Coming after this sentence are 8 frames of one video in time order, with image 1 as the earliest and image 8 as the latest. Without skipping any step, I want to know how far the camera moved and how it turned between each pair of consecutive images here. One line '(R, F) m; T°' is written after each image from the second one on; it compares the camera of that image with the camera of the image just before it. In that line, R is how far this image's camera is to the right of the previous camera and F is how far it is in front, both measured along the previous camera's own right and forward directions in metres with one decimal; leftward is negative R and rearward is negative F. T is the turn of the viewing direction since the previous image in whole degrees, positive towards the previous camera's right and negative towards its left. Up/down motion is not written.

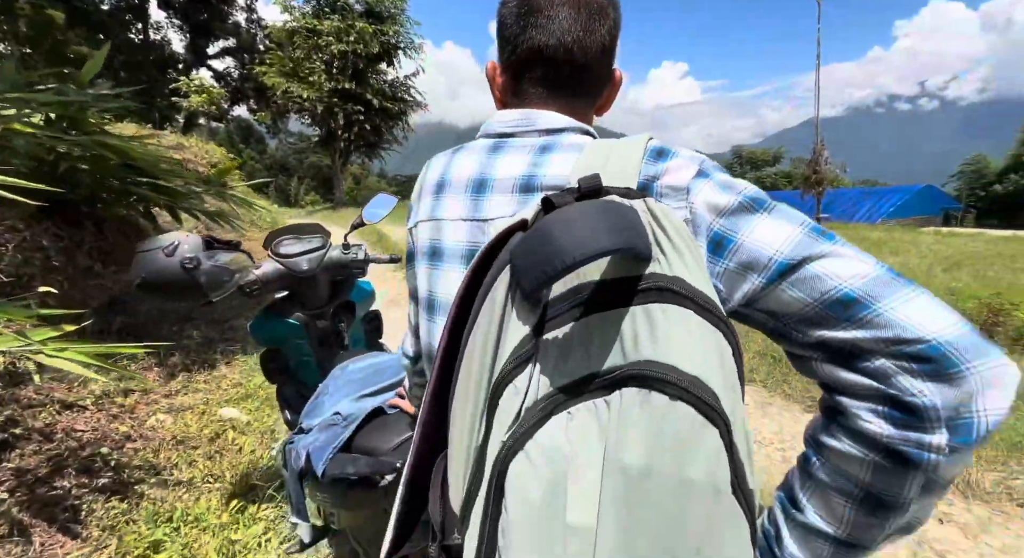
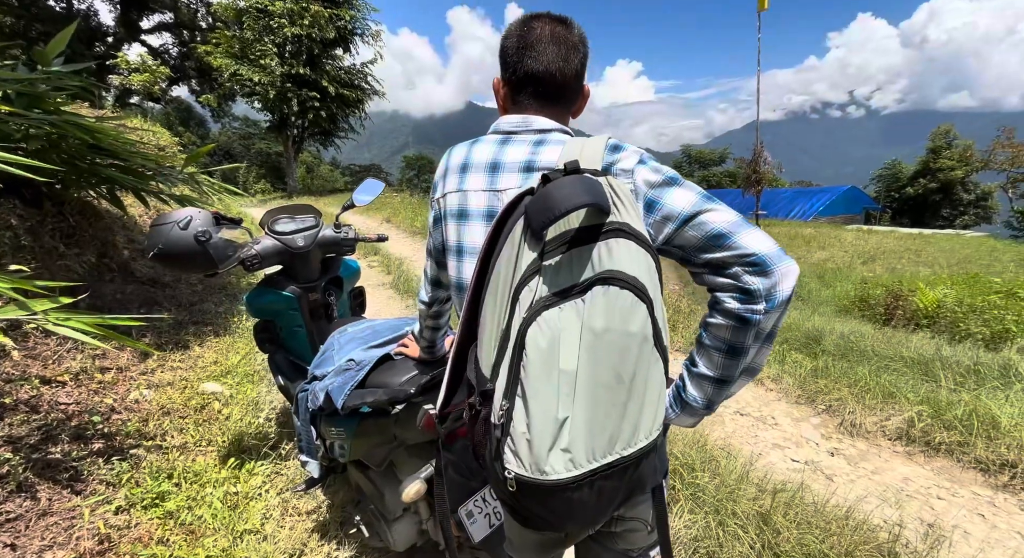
(-0.1, -0.3) m; +5°
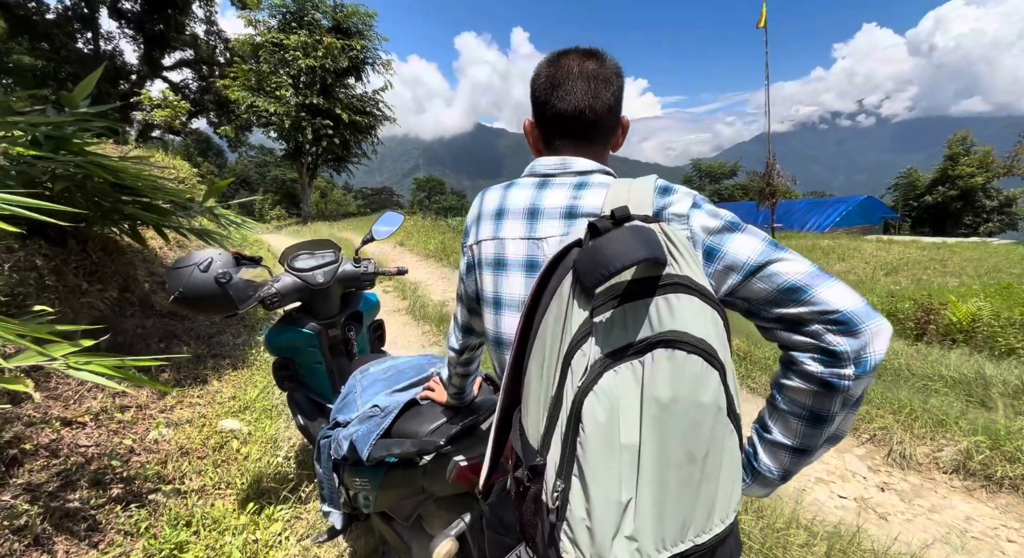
(0.0, +0.1) m; -1°
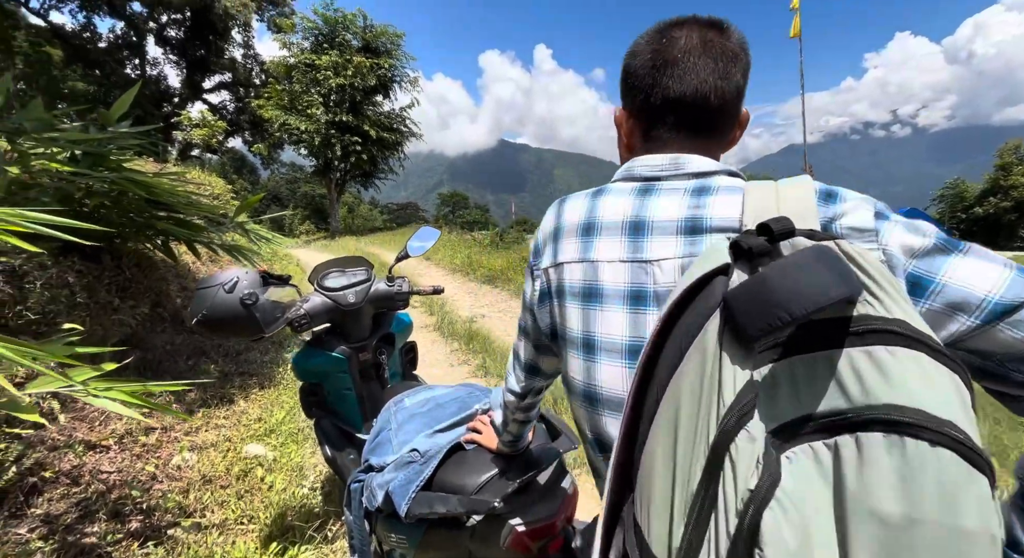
(-0.1, +0.2) m; -3°
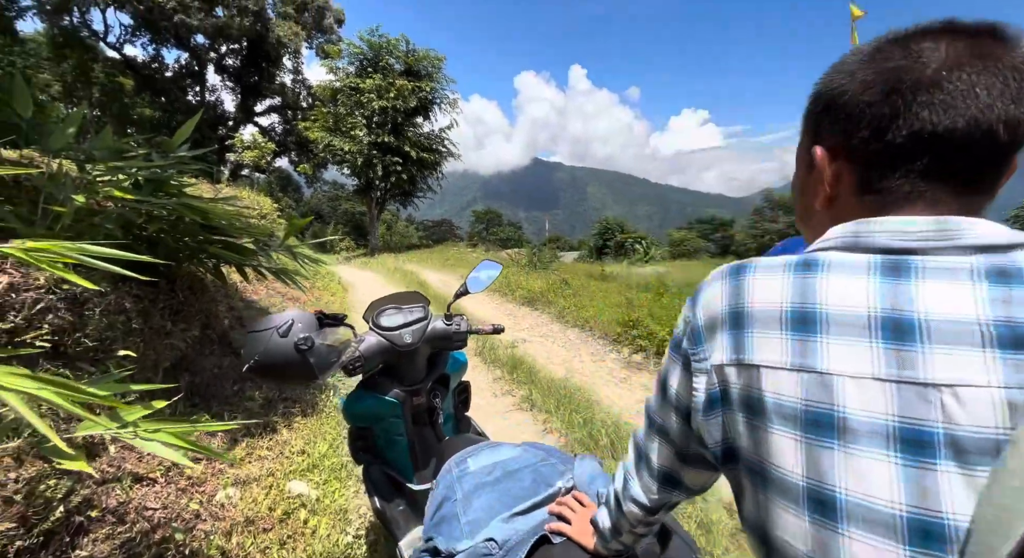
(-0.1, +0.2) m; -4°
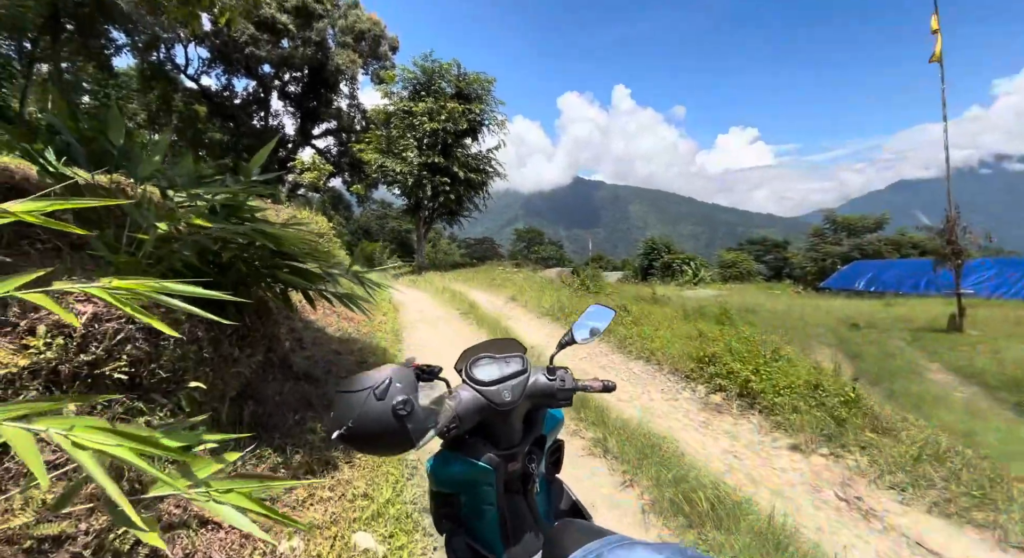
(-0.2, +0.2) m; -5°
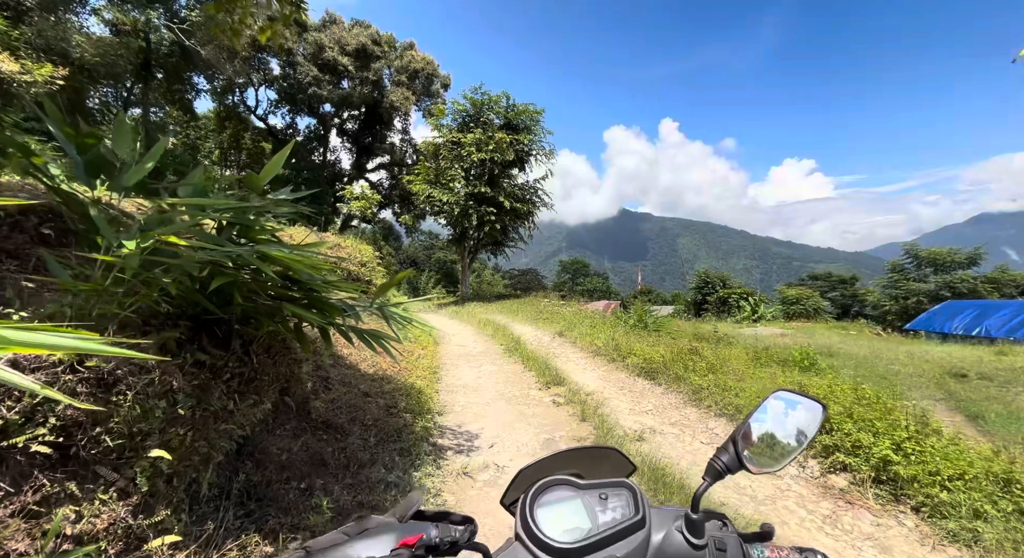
(-0.1, +0.8) m; -5°
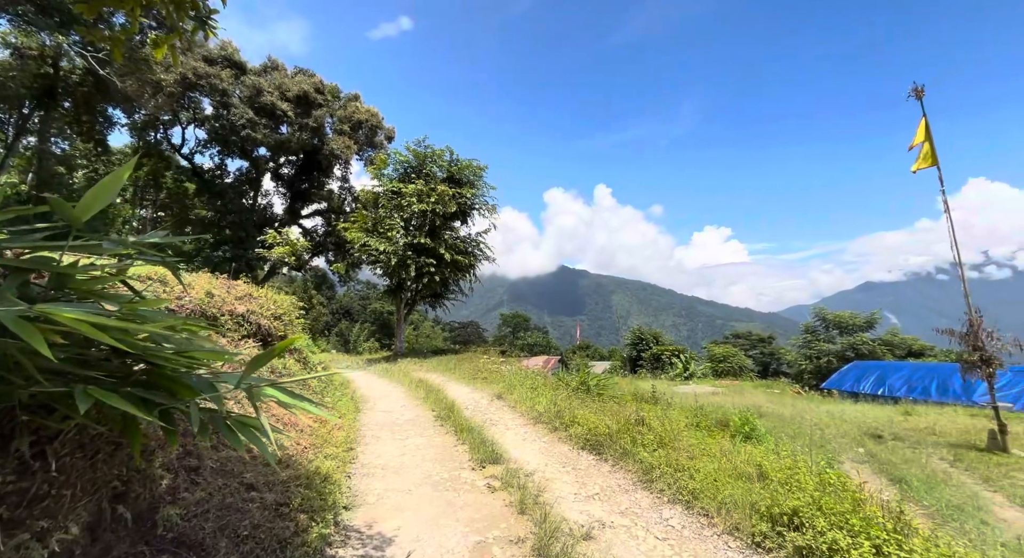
(+0.1, +0.7) m; +7°
